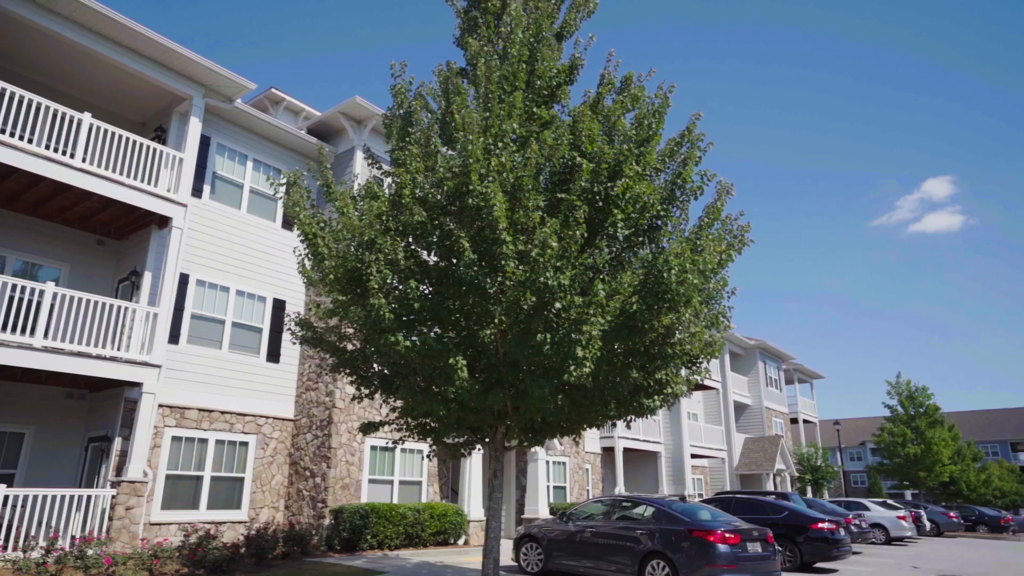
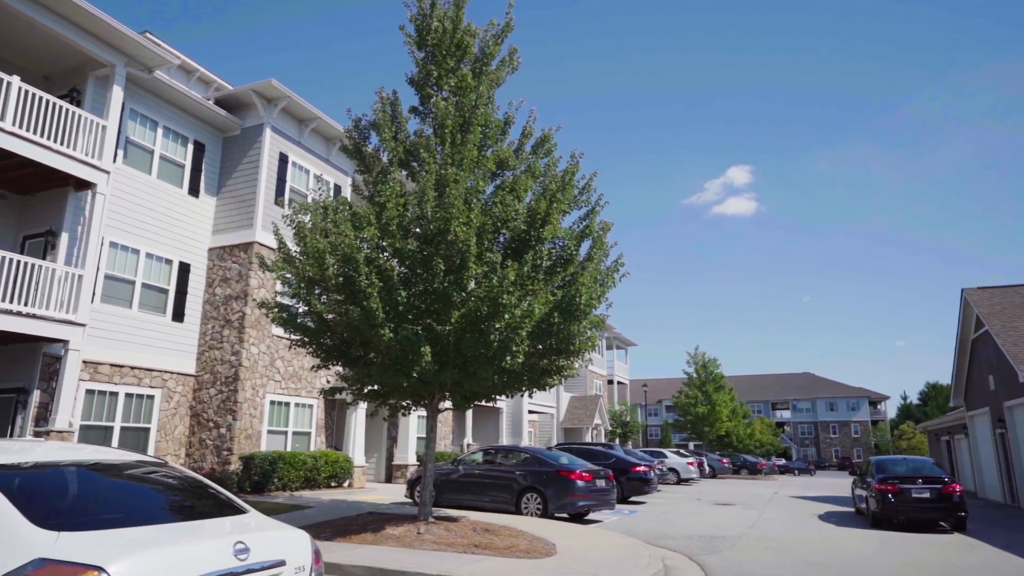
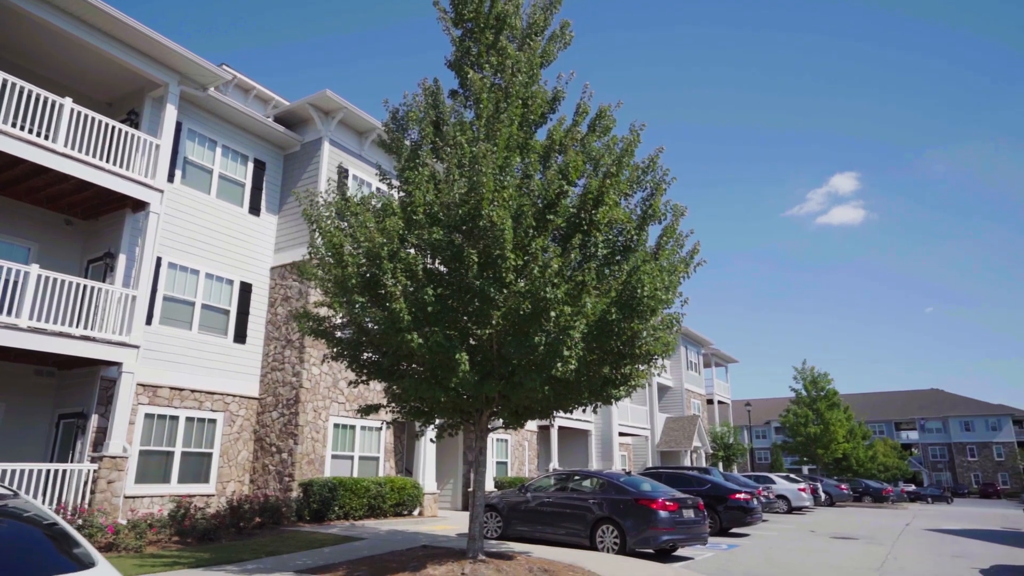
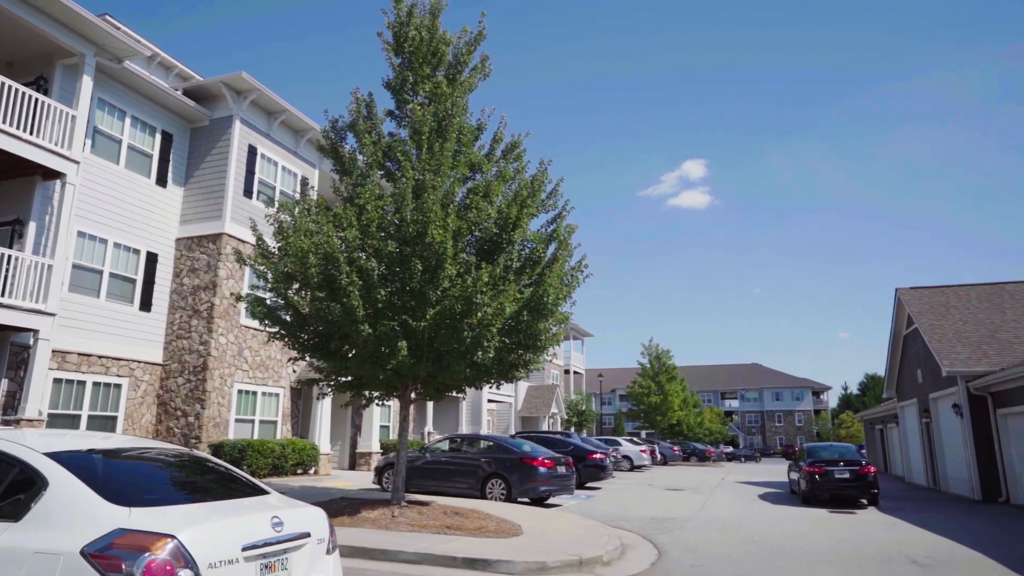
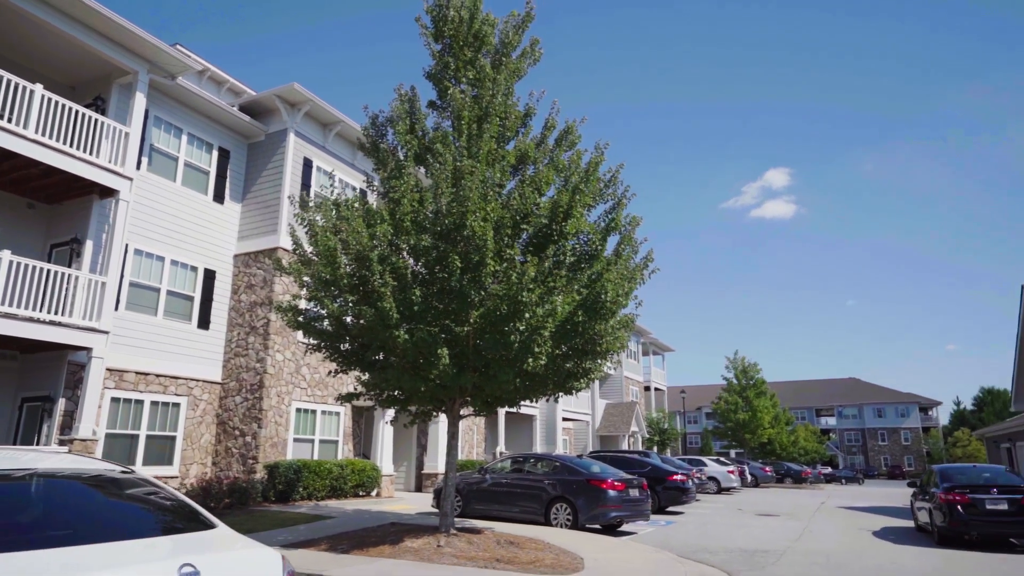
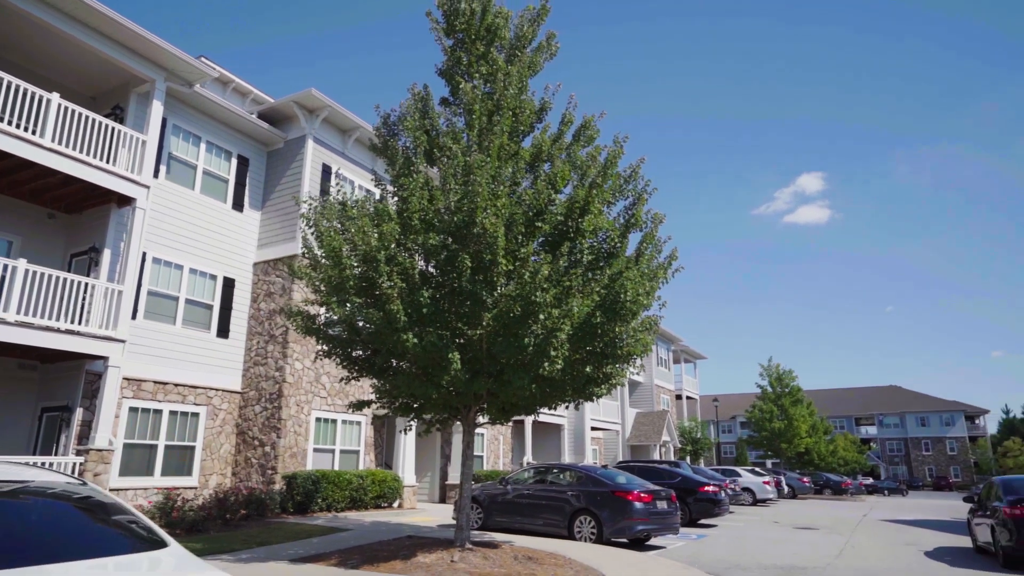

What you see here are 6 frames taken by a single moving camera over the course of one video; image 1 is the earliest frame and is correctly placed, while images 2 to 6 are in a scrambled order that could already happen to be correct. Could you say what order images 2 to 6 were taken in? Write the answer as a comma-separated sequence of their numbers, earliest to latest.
3, 6, 5, 2, 4
